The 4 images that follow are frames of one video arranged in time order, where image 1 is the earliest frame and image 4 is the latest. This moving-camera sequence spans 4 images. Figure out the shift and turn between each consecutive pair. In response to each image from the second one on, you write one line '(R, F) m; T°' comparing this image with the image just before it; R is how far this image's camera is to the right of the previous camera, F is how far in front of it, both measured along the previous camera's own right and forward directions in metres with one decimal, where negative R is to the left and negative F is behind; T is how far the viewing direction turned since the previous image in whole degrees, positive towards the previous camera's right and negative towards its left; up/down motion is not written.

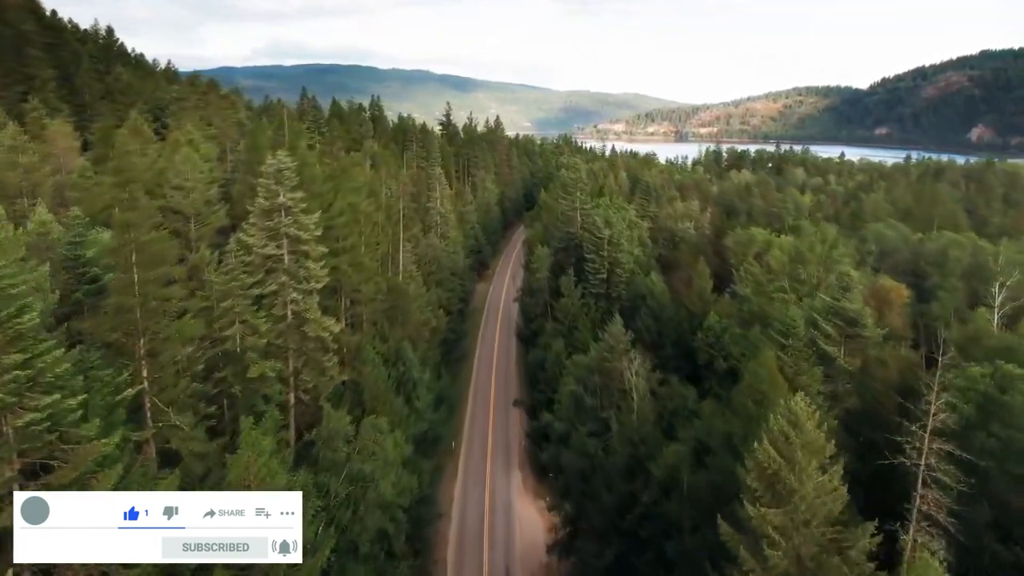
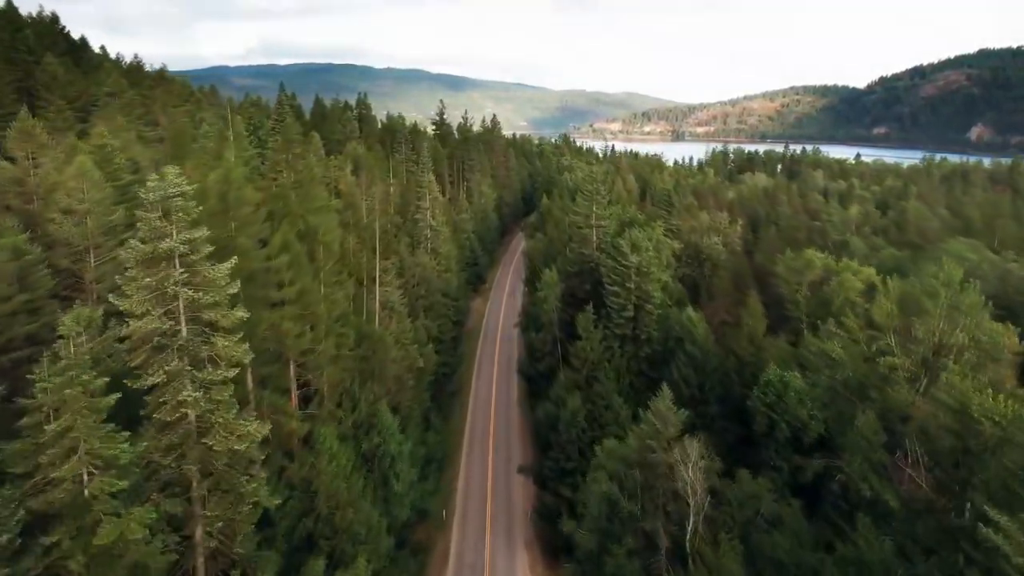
(-0.6, +10.3) m; 0°
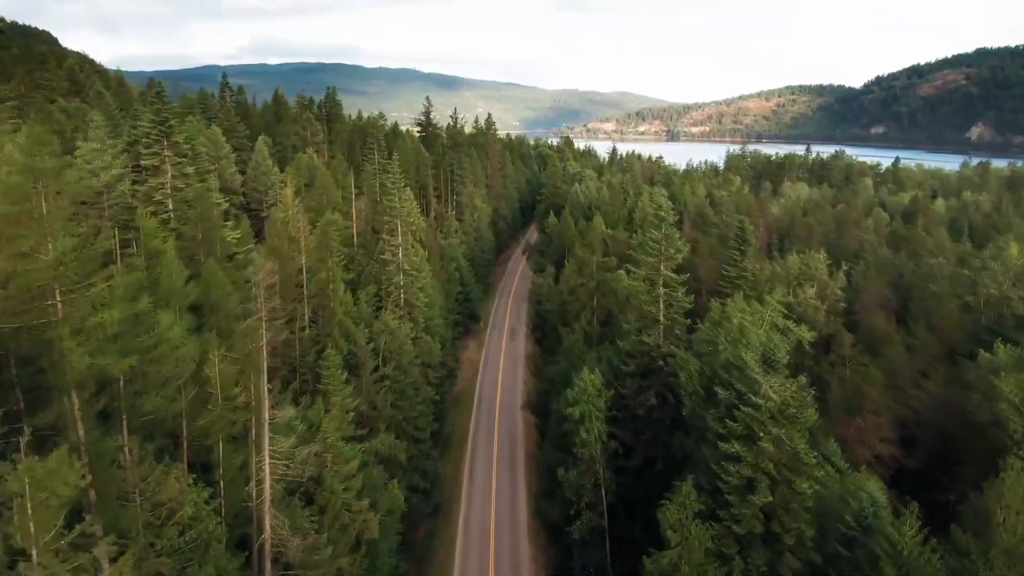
(-1.1, +20.6) m; +1°
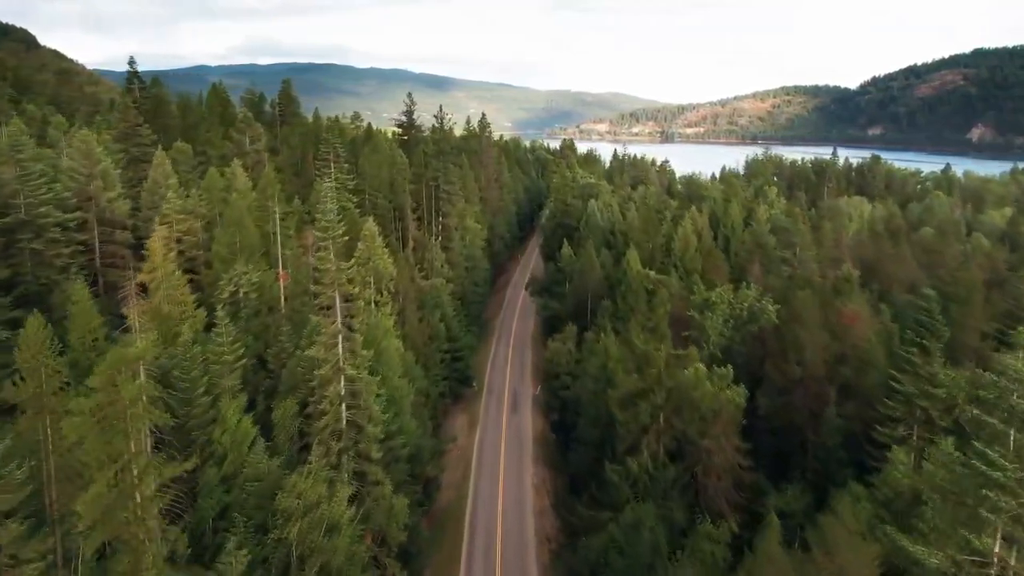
(-1.1, +20.7) m; +1°
